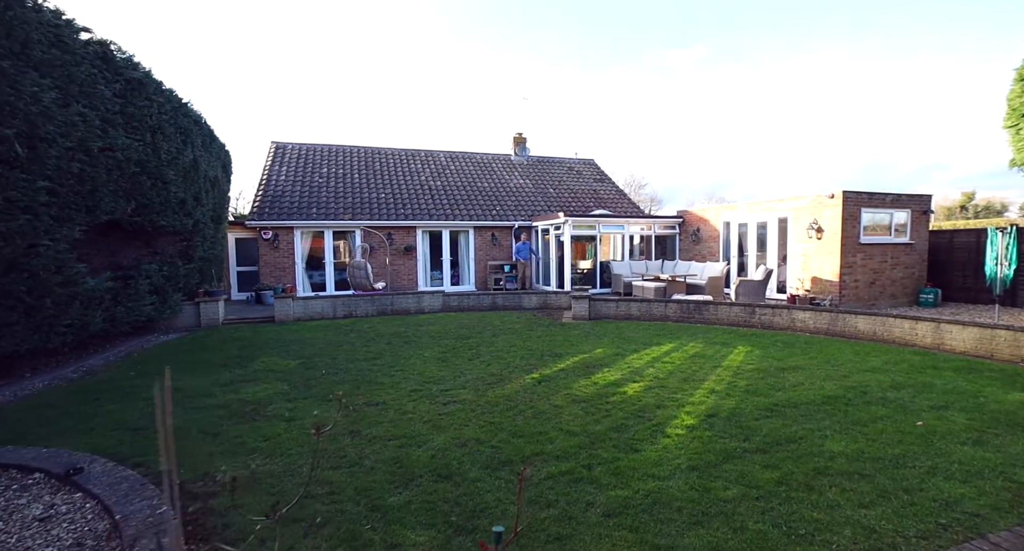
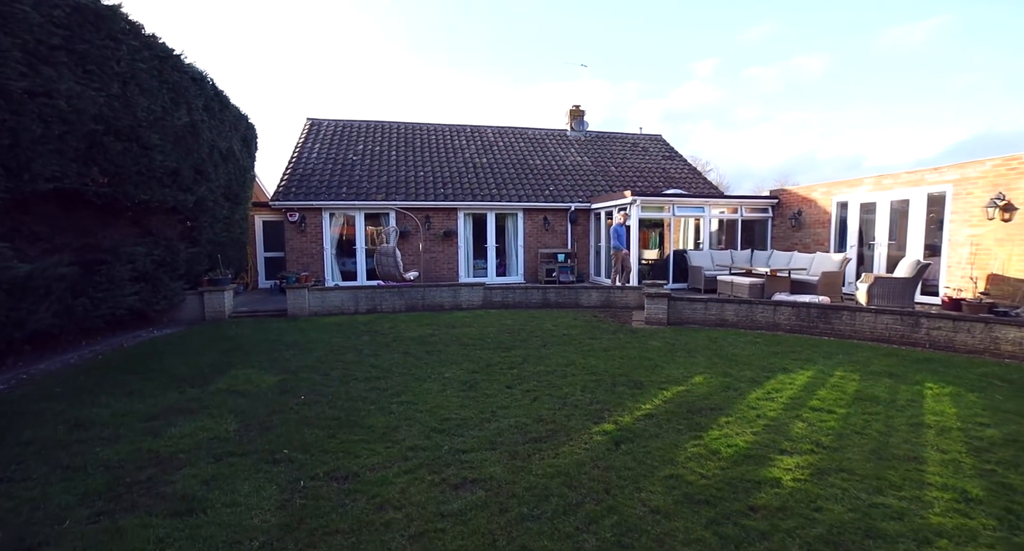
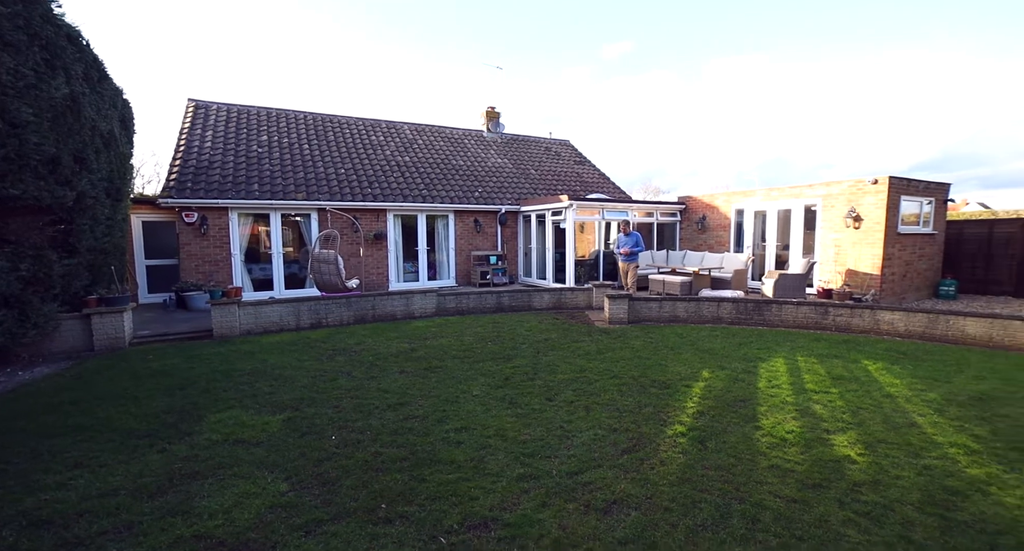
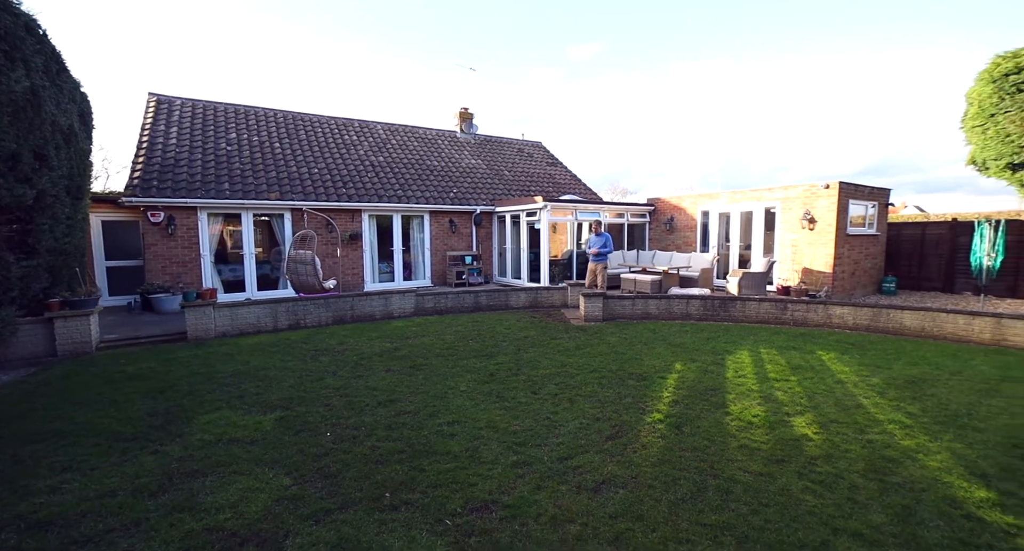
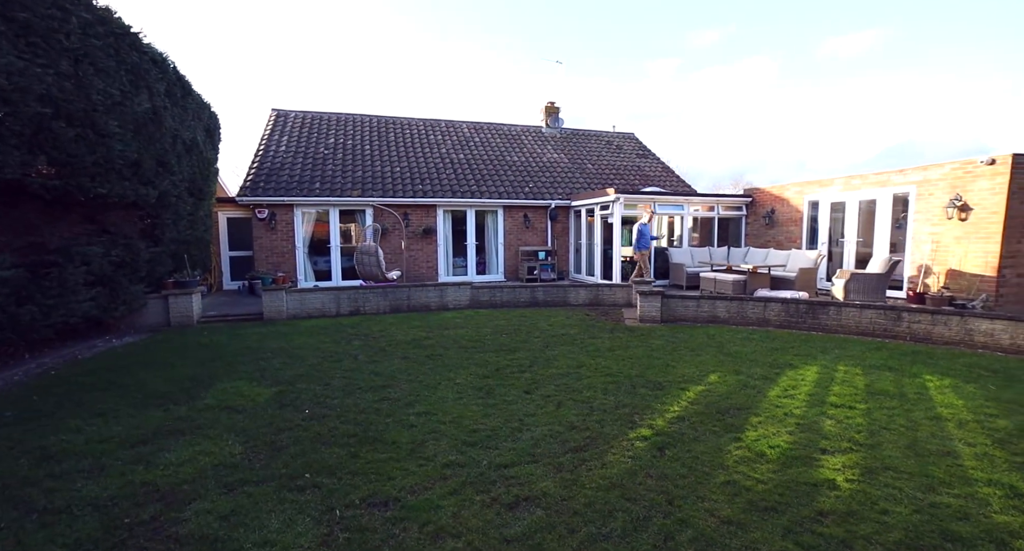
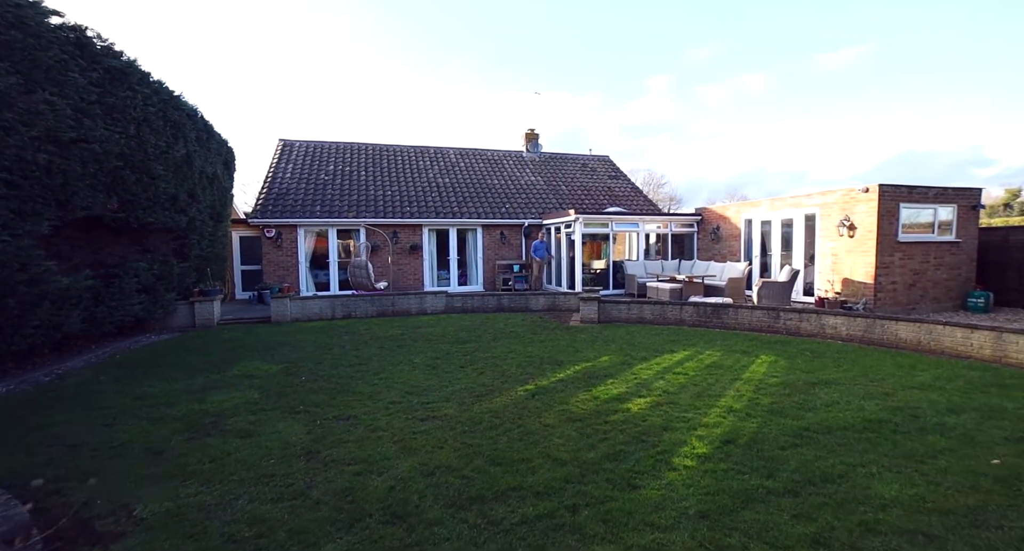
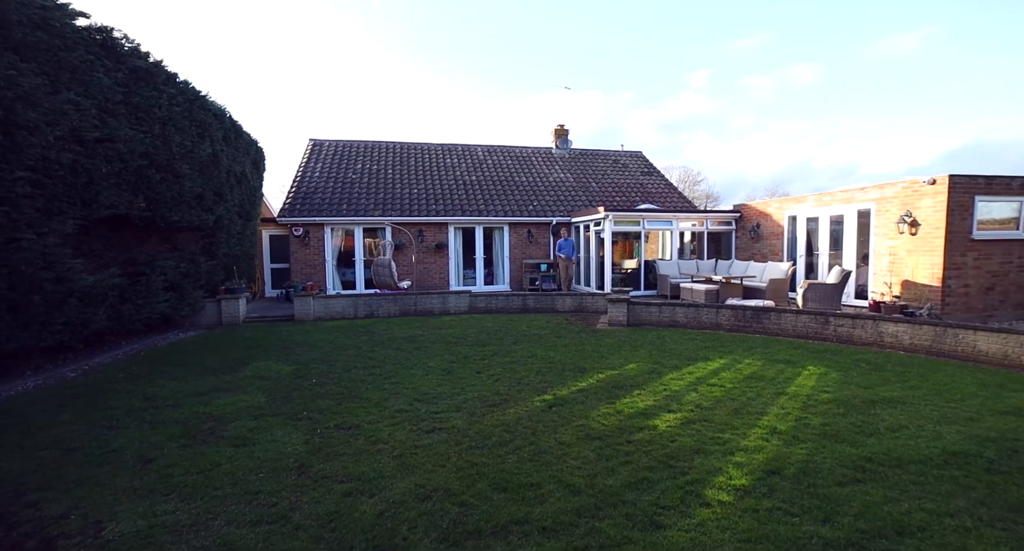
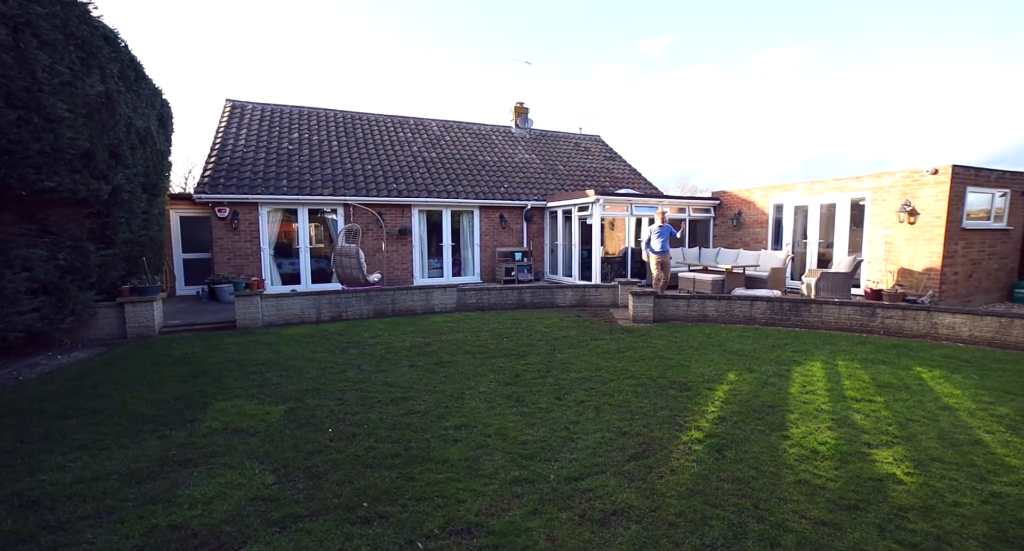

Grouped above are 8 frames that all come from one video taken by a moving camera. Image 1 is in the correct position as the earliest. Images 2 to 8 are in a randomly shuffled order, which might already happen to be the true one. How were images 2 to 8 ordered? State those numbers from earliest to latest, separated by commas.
6, 7, 2, 5, 8, 3, 4
